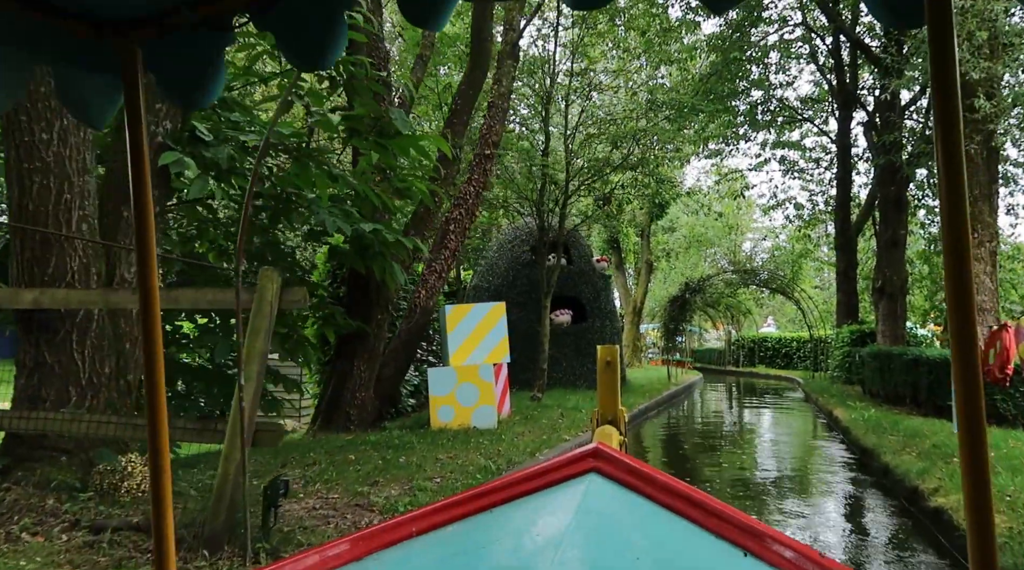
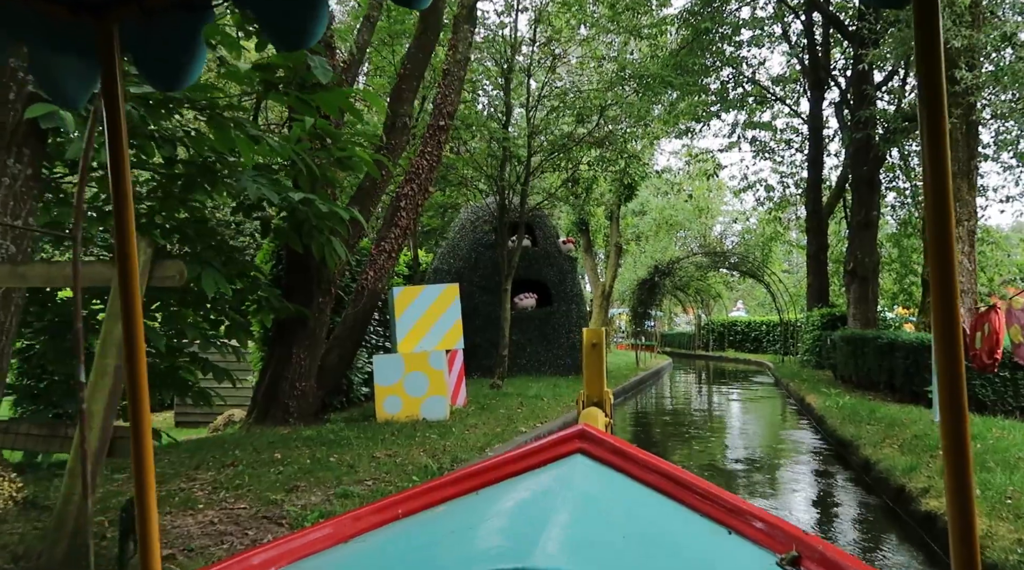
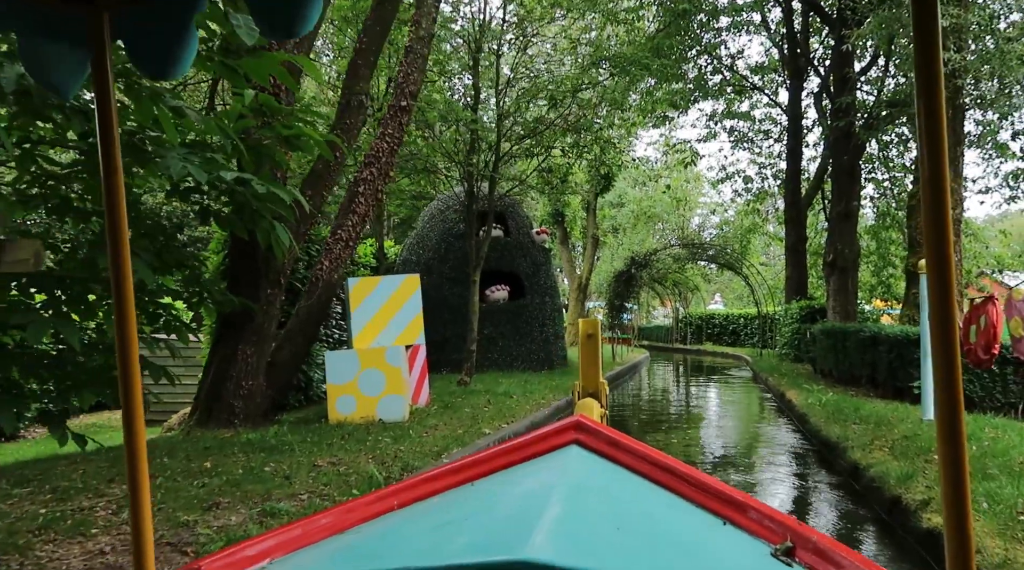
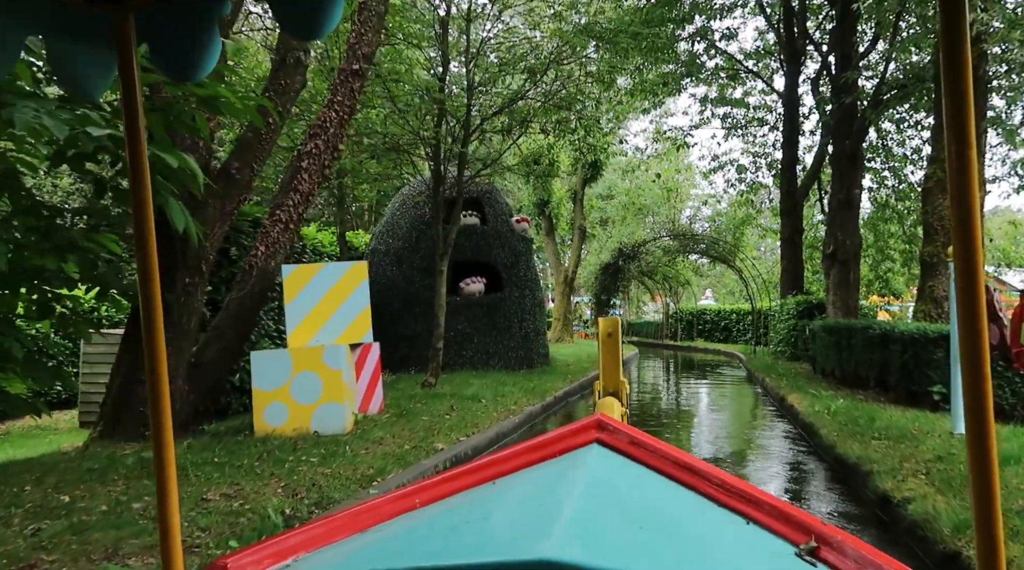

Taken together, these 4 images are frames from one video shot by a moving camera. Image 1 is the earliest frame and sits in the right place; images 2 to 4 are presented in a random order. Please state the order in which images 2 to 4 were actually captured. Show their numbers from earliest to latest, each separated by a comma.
2, 3, 4
